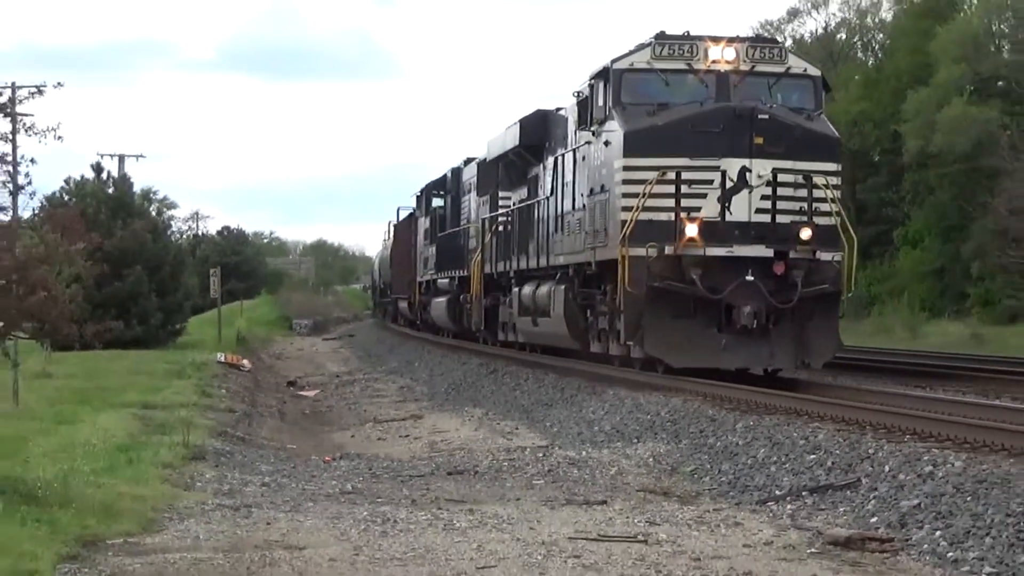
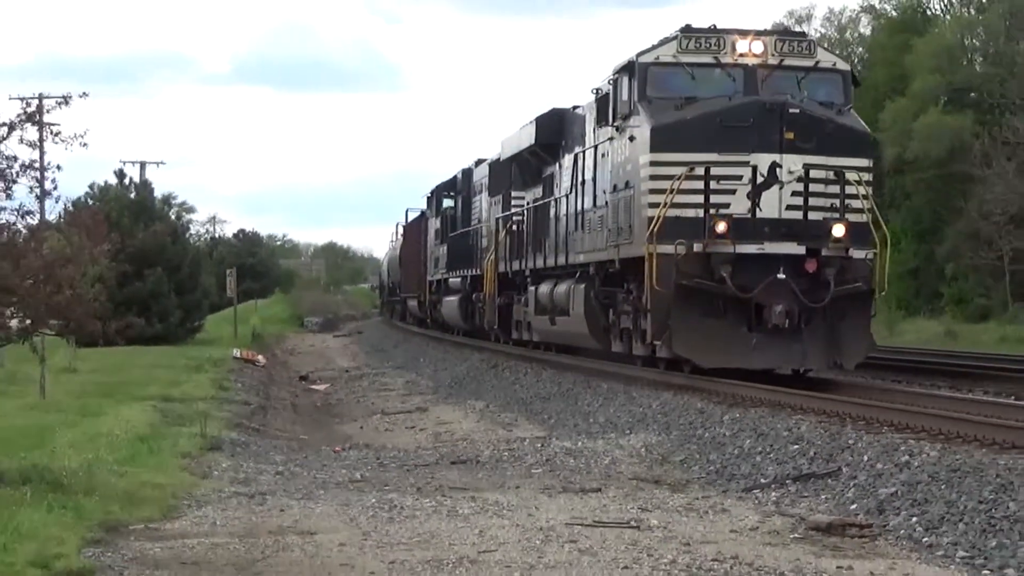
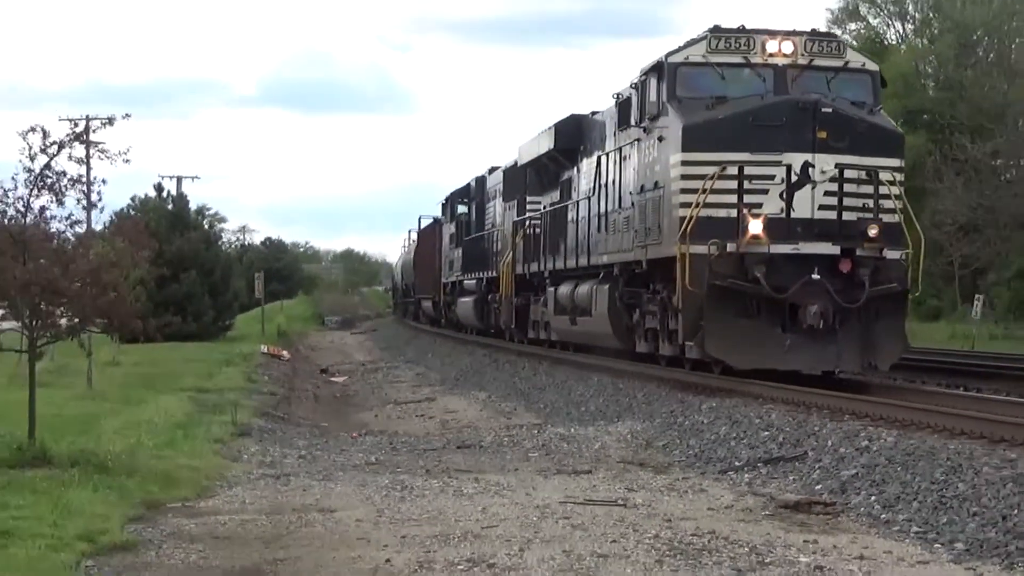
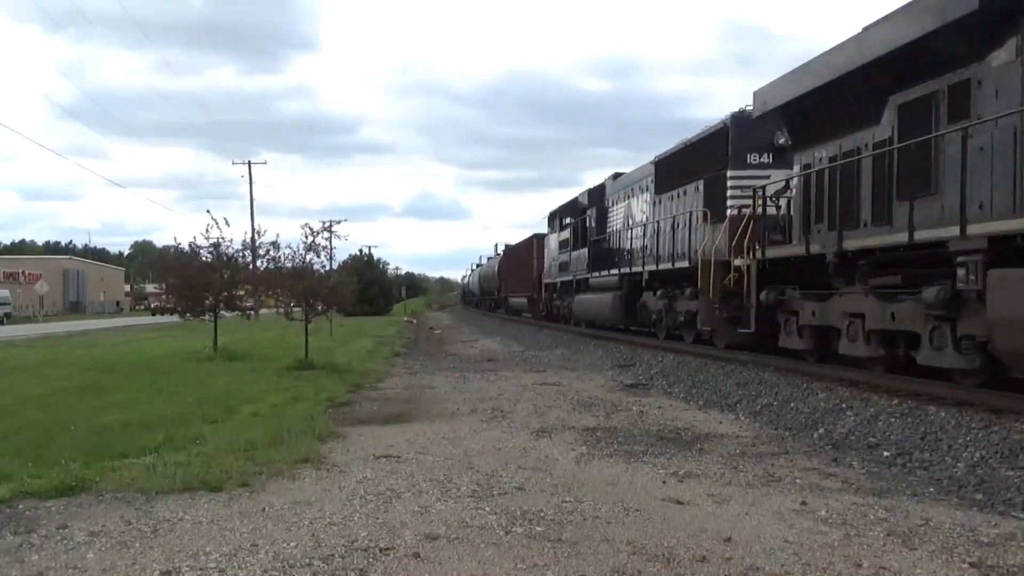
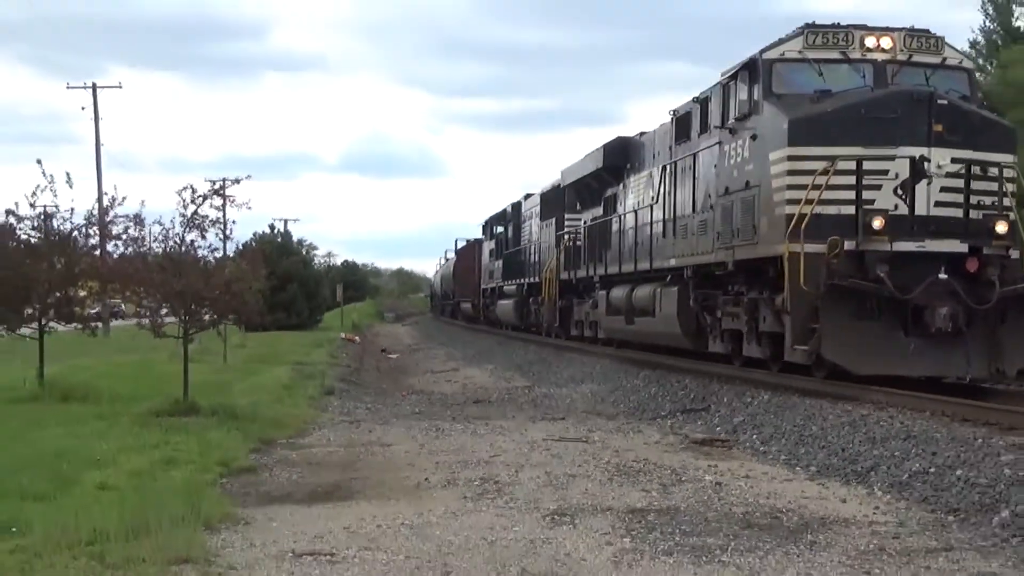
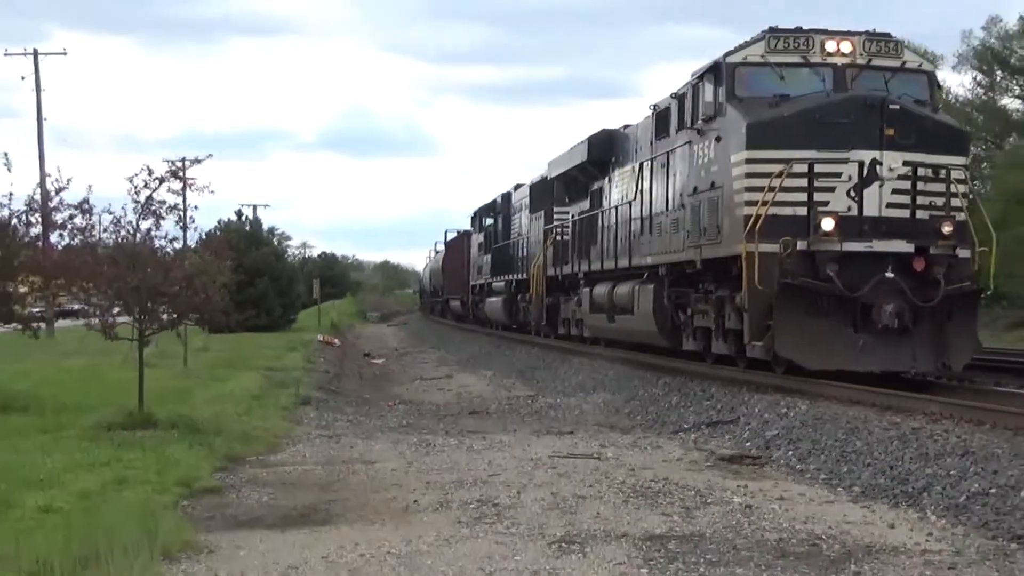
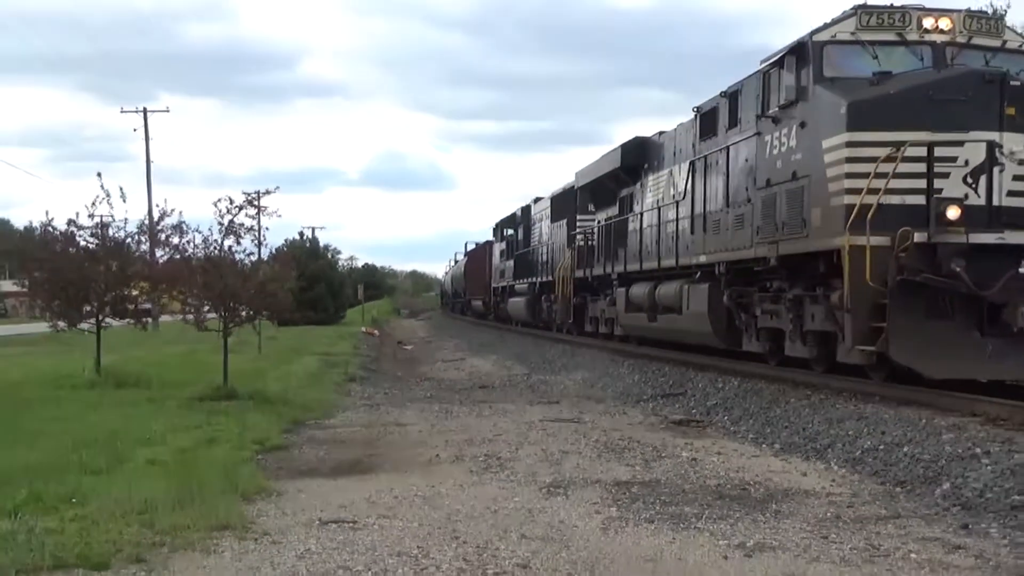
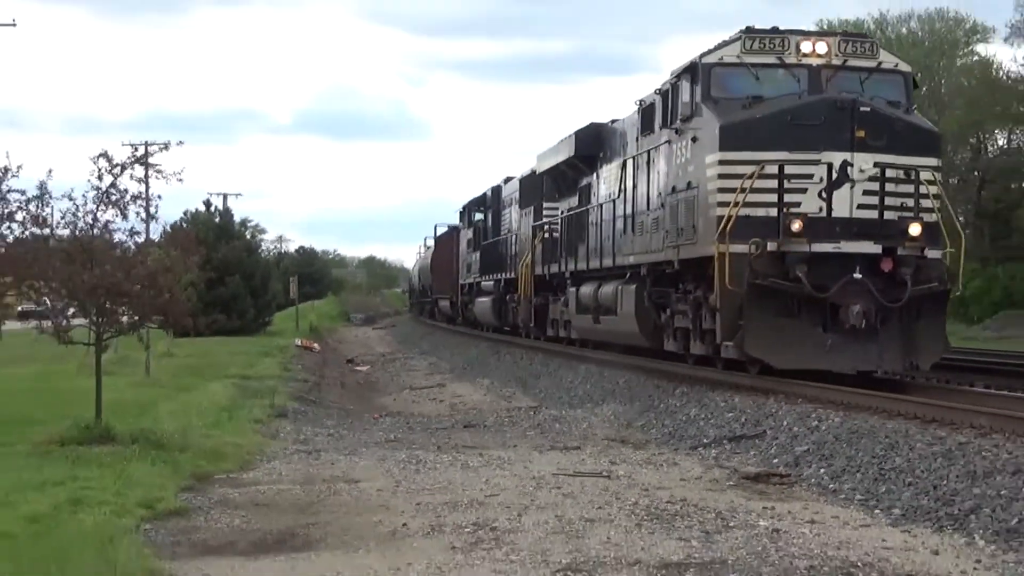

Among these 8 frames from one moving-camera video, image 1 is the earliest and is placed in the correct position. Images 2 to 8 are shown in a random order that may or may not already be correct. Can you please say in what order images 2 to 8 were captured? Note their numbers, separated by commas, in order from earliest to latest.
2, 3, 8, 6, 5, 7, 4
